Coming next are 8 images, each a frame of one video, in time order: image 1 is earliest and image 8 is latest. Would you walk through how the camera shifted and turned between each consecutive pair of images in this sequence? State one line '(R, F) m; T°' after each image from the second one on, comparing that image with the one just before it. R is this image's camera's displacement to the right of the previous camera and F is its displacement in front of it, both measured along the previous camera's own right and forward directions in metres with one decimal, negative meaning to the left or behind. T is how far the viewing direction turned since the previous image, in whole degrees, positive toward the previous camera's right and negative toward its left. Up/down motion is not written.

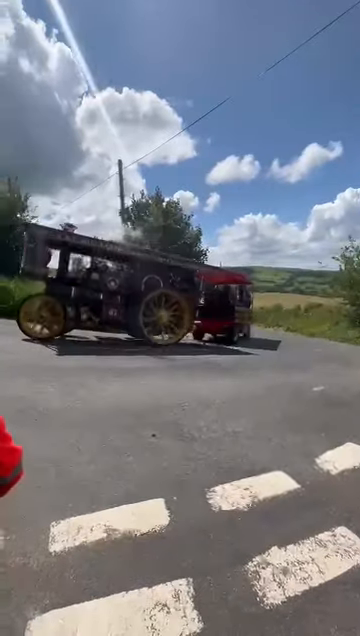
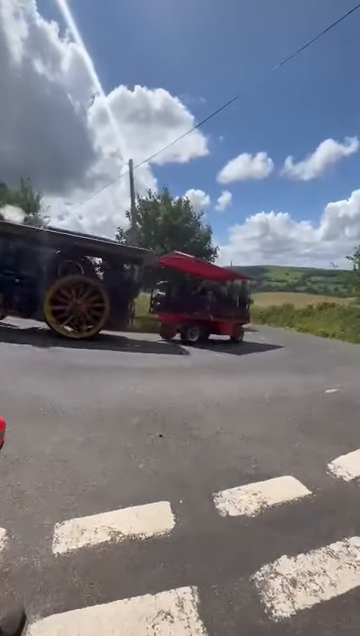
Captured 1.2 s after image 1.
(+0.1, +0.1) m; -2°
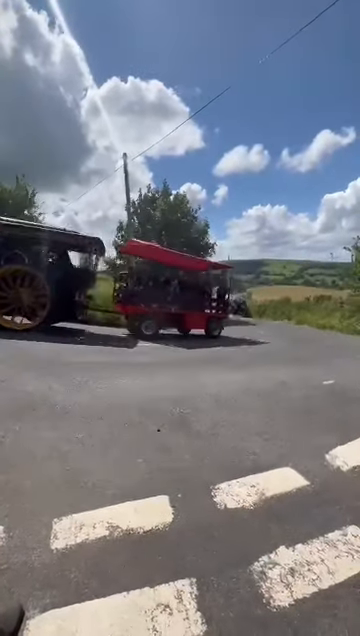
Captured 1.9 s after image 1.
(0.0, 0.0) m; 0°
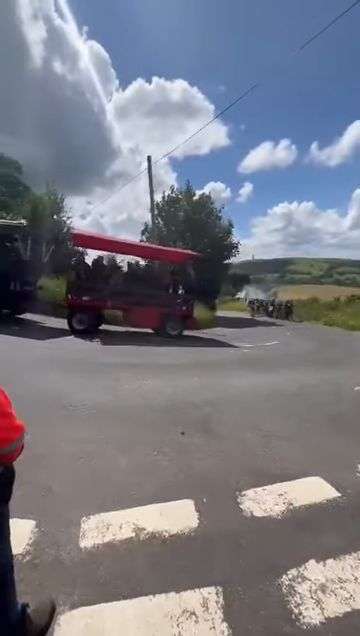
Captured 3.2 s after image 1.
(0.0, 0.0) m; -5°
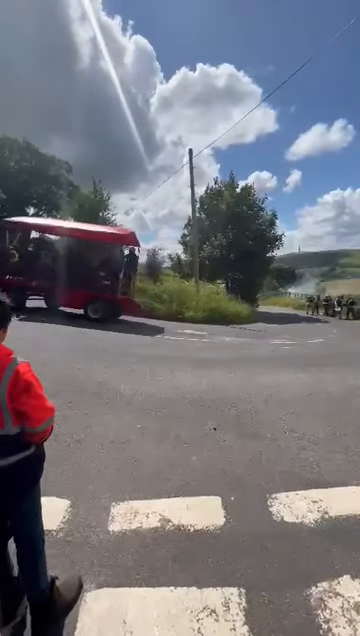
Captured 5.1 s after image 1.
(+0.1, +0.1) m; -8°
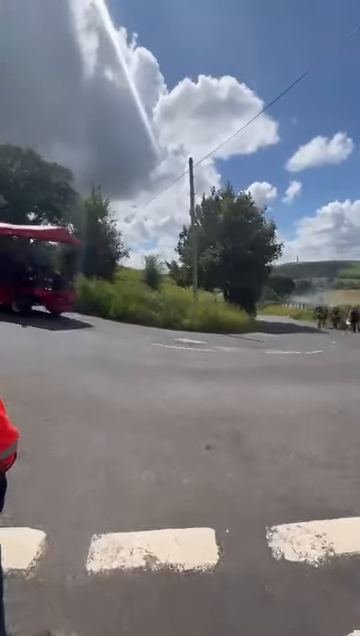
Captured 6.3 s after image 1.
(+0.1, +0.3) m; 0°
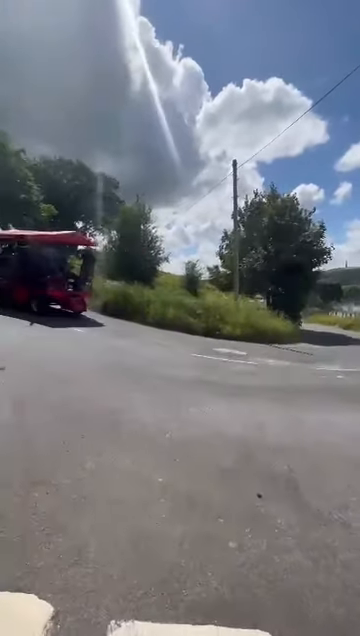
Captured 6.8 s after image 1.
(-0.1, +0.8) m; -8°
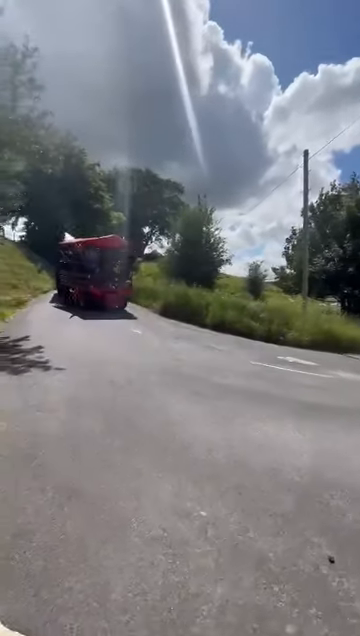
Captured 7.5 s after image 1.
(0.0, +0.5) m; -12°
